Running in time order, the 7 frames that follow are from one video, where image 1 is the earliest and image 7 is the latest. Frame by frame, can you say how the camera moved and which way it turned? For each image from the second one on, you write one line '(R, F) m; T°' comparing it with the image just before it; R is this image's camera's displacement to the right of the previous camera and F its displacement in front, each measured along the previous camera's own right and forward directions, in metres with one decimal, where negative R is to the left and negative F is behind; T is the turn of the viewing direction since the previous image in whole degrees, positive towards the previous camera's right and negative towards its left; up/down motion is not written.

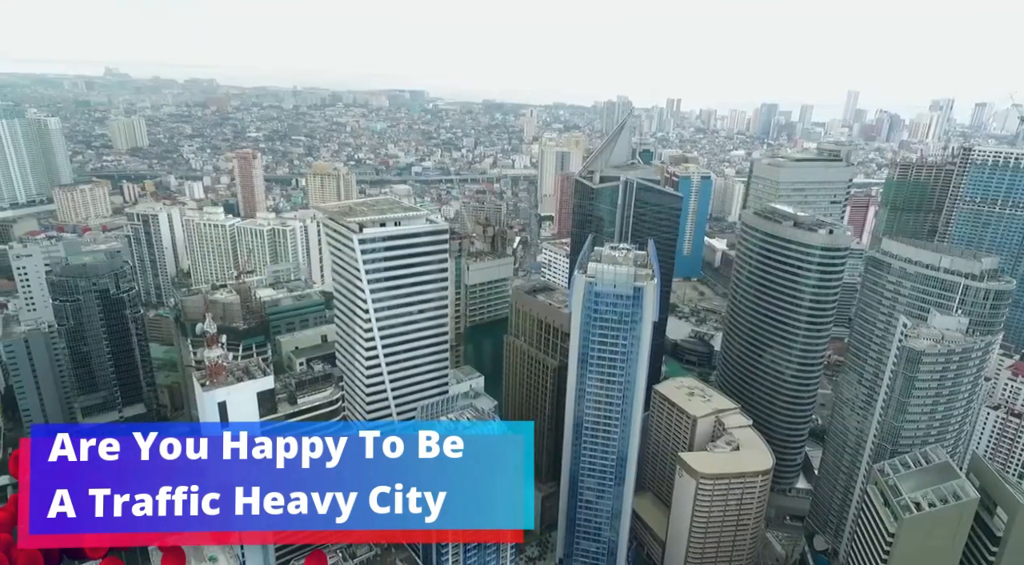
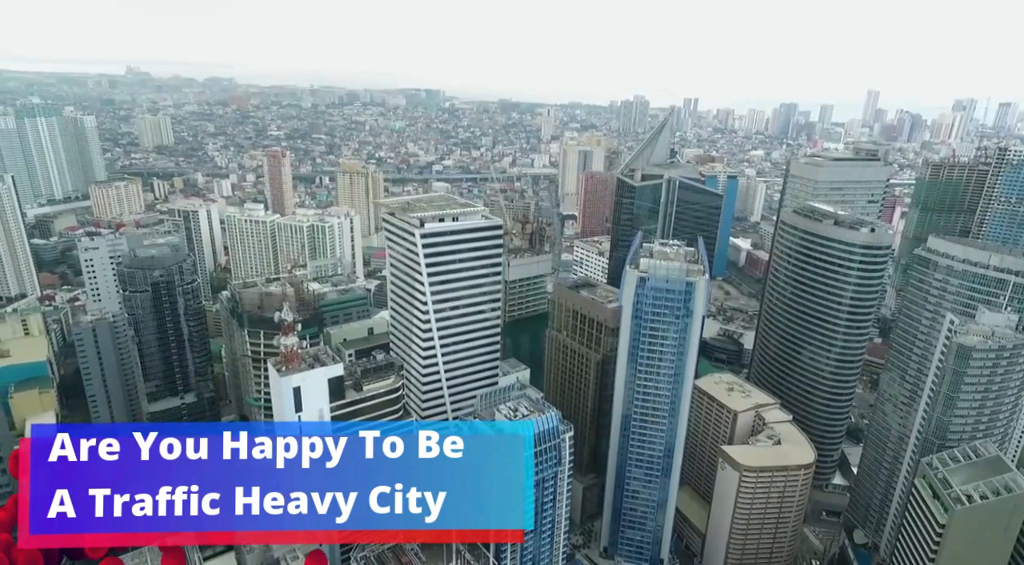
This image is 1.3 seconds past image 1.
(-1.5, -0.9) m; -1°
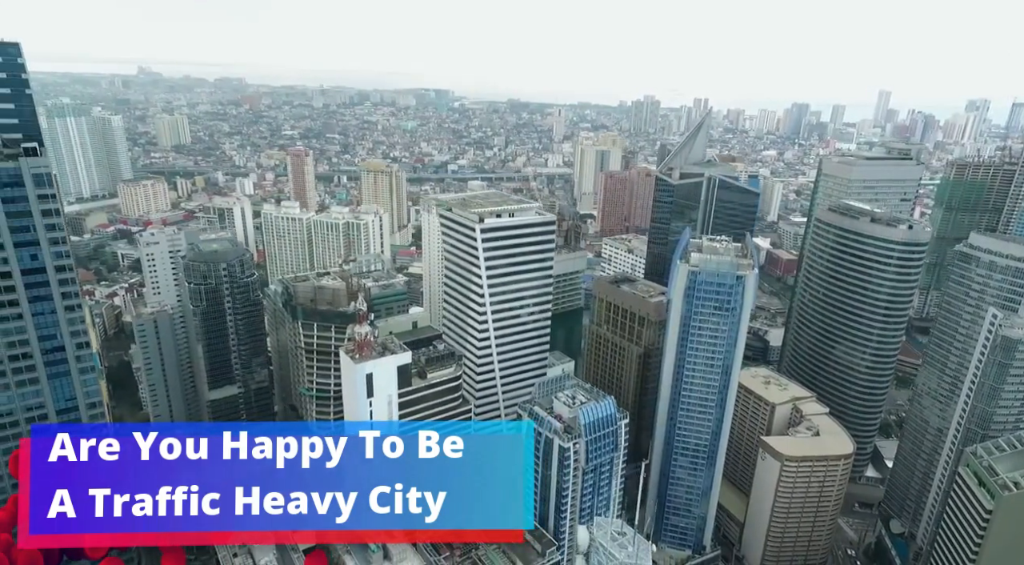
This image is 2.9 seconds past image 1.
(-1.8, -1.1) m; -1°
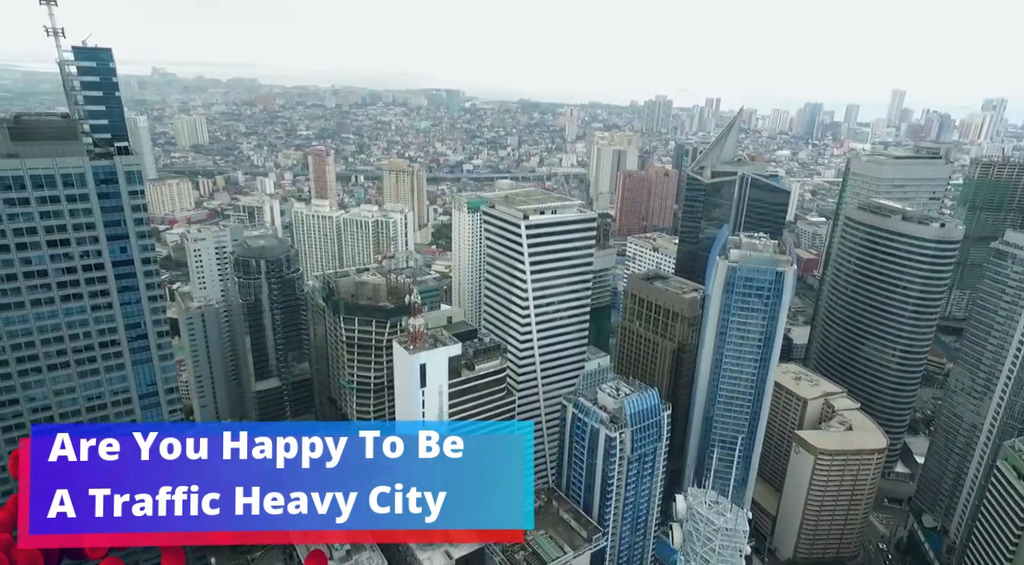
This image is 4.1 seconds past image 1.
(-1.3, -0.8) m; -1°
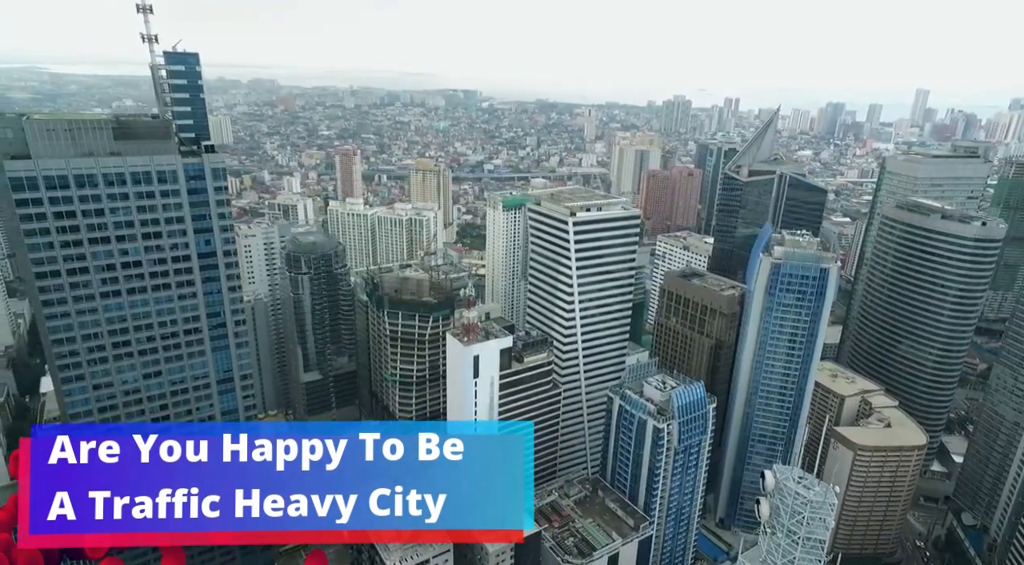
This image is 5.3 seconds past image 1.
(-1.3, -0.8) m; -2°
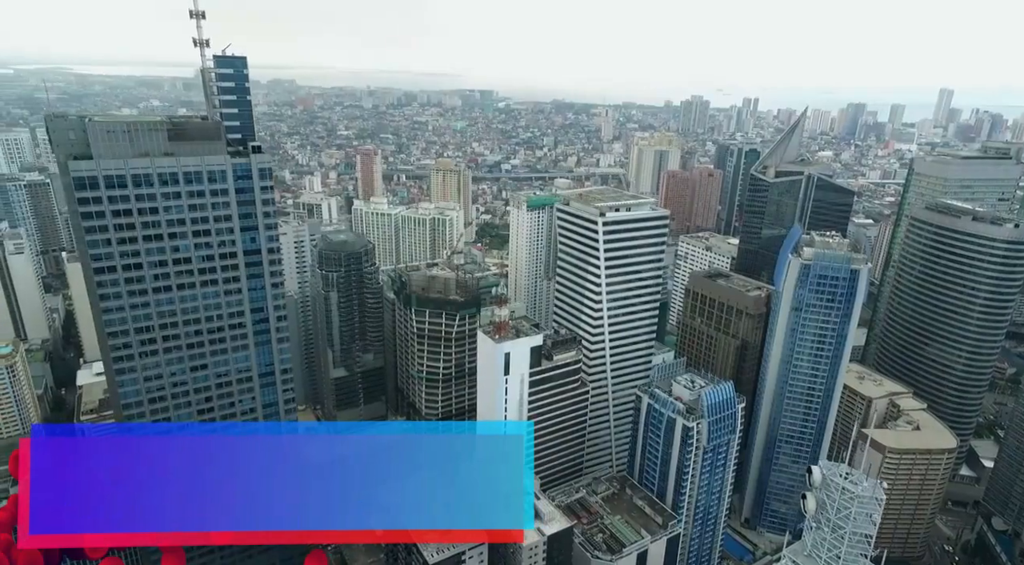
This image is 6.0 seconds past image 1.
(-0.6, -0.3) m; -1°
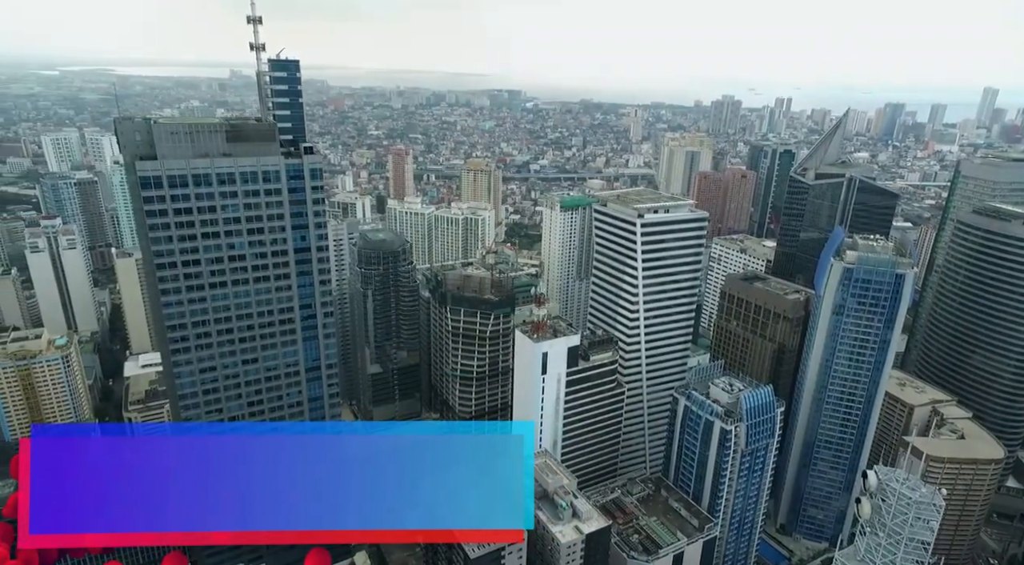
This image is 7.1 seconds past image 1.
(-0.5, -0.2) m; -2°
